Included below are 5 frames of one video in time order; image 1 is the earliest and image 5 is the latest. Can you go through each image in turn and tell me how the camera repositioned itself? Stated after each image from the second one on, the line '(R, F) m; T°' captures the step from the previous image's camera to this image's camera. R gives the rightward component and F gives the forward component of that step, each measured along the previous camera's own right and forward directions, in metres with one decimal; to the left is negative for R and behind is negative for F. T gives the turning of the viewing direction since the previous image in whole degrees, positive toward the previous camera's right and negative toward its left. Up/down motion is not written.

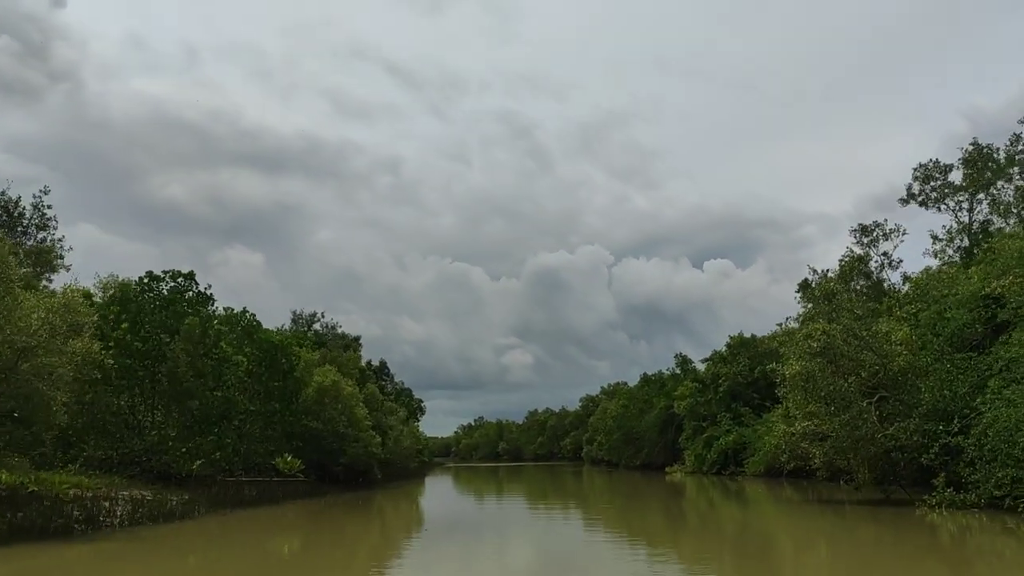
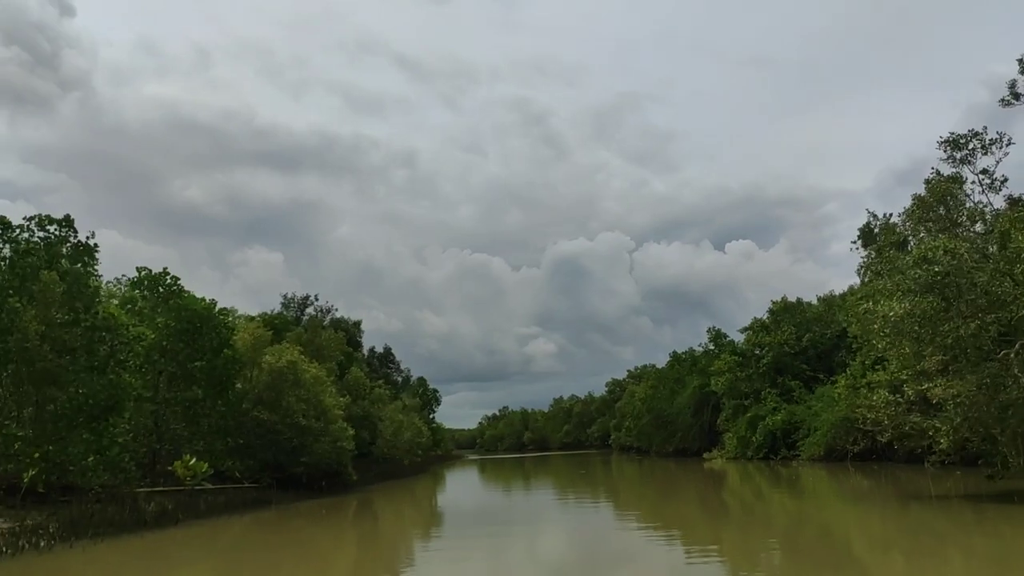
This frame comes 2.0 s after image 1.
(+0.4, +3.5) m; -1°
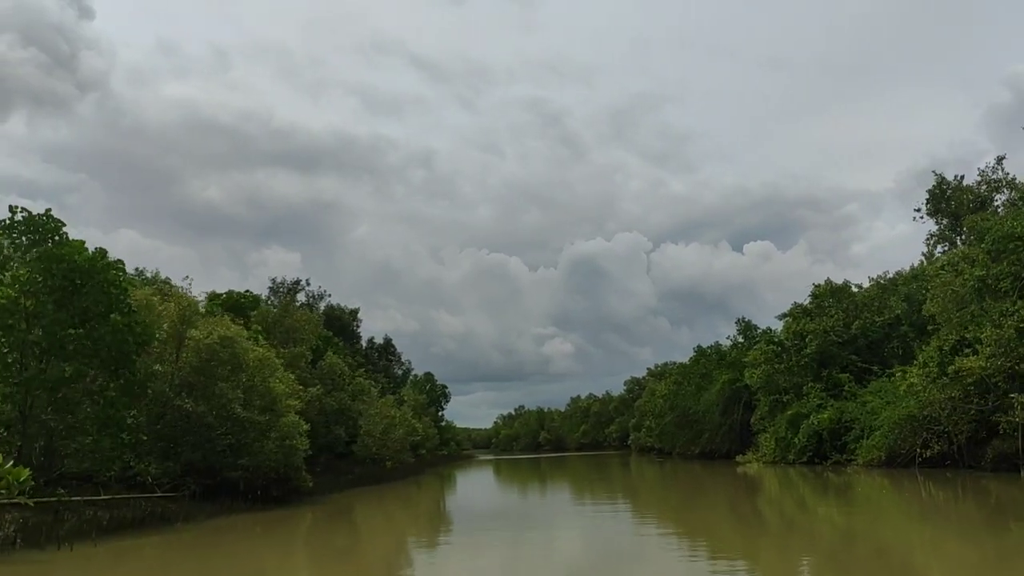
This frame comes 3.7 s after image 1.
(+0.3, +3.0) m; -1°
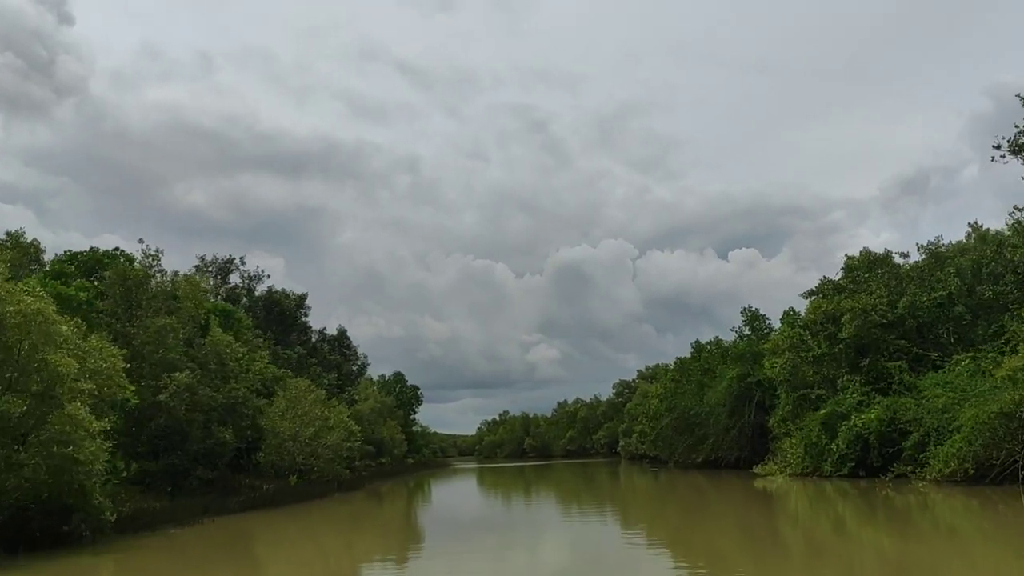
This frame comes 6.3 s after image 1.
(+0.5, +4.4) m; +1°
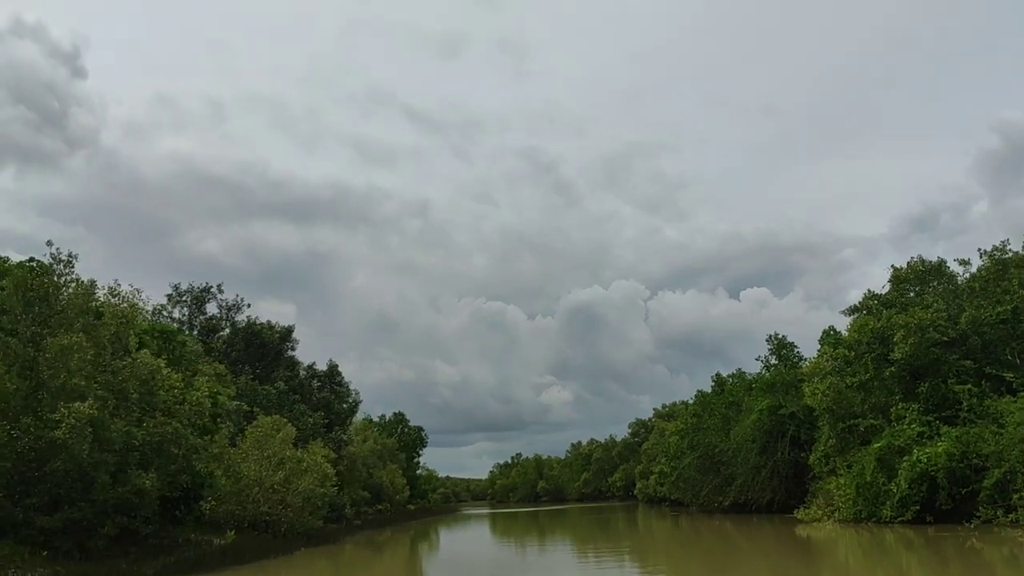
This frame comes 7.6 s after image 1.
(+0.2, +2.3) m; -1°
